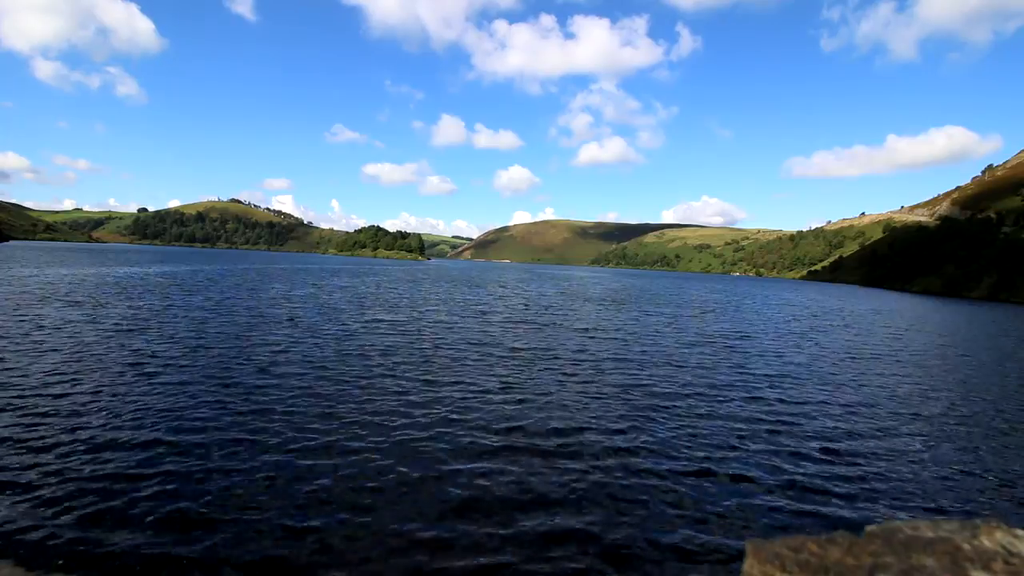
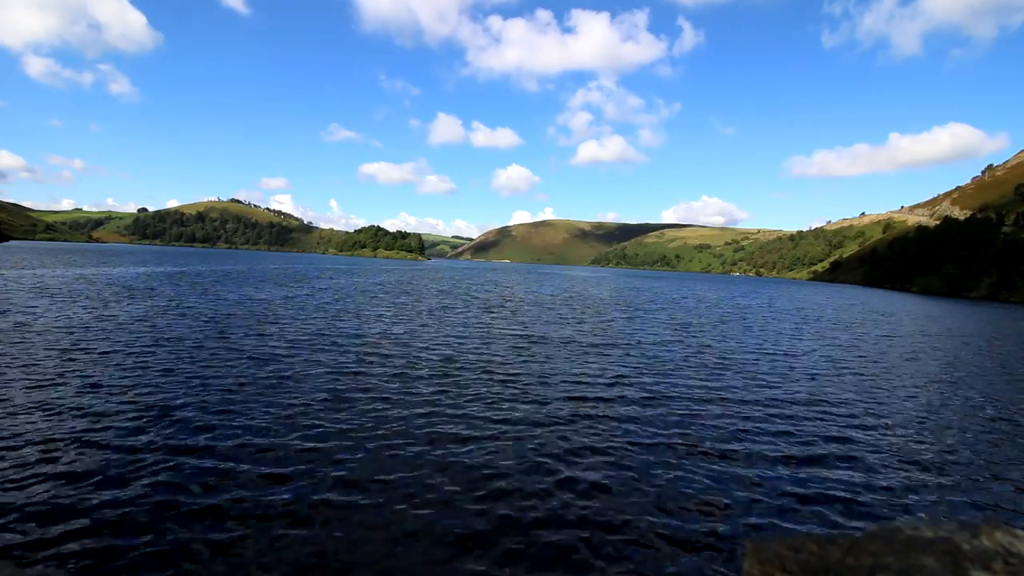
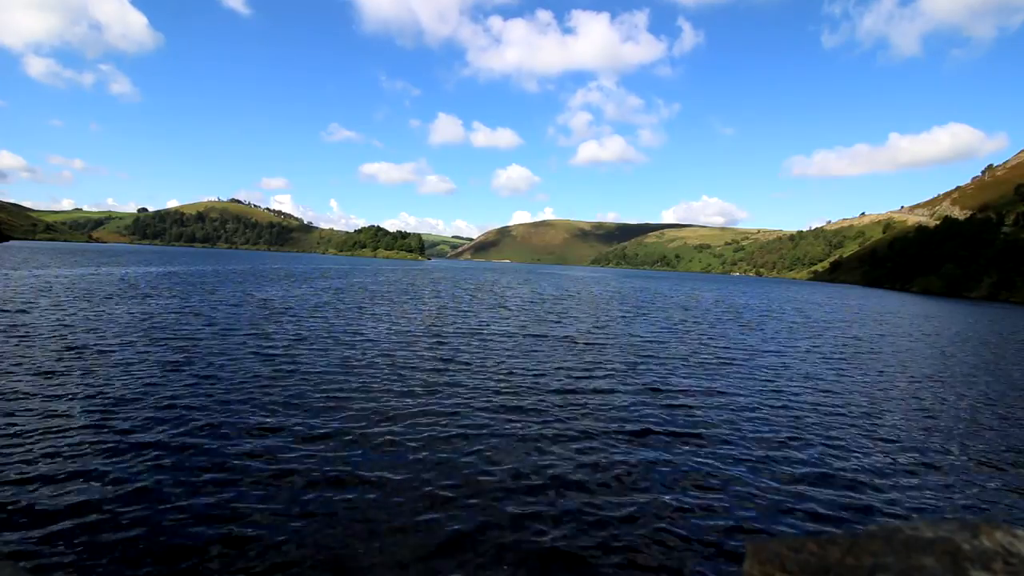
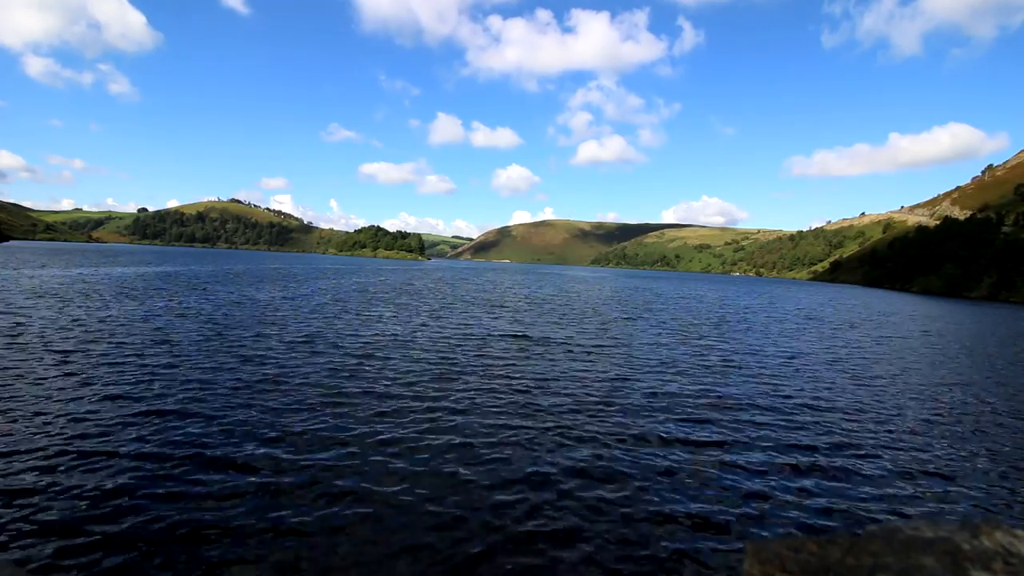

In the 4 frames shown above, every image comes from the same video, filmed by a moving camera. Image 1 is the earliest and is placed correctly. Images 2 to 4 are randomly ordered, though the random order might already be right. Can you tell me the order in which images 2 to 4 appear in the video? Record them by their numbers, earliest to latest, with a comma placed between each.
3, 2, 4
